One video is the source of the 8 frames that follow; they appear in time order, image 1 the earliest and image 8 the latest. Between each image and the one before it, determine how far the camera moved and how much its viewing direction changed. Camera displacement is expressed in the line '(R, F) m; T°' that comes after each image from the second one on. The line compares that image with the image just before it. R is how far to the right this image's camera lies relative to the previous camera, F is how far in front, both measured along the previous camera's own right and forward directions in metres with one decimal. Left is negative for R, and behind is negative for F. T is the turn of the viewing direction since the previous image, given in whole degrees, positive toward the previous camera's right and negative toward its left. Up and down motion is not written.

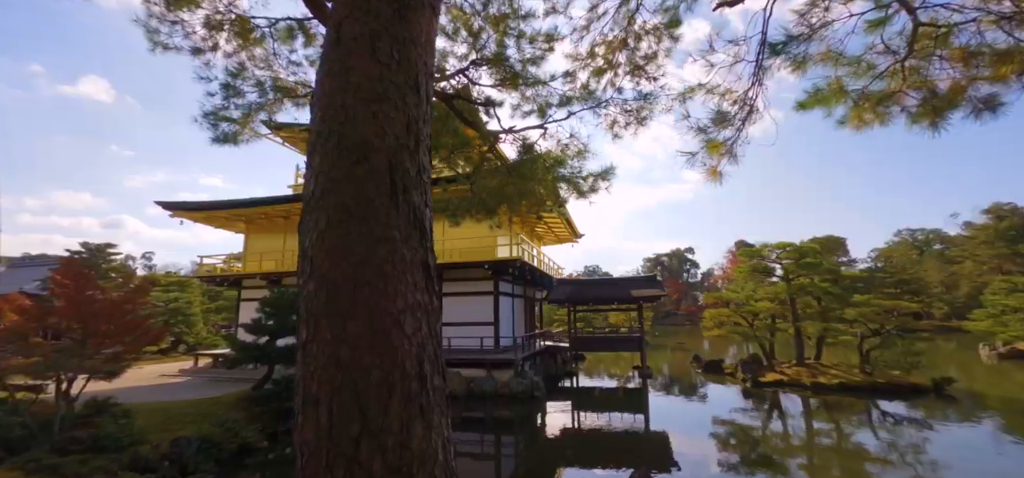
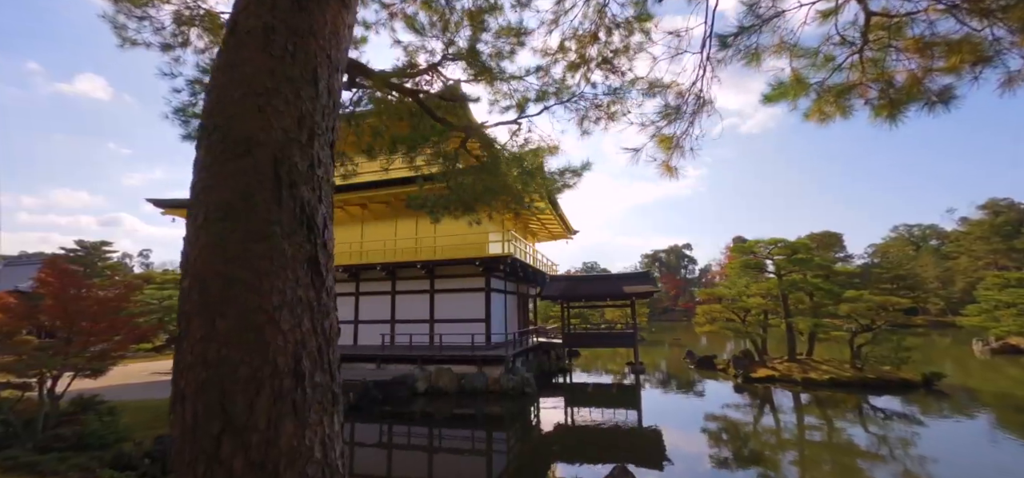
(+0.2, 0.0) m; 0°
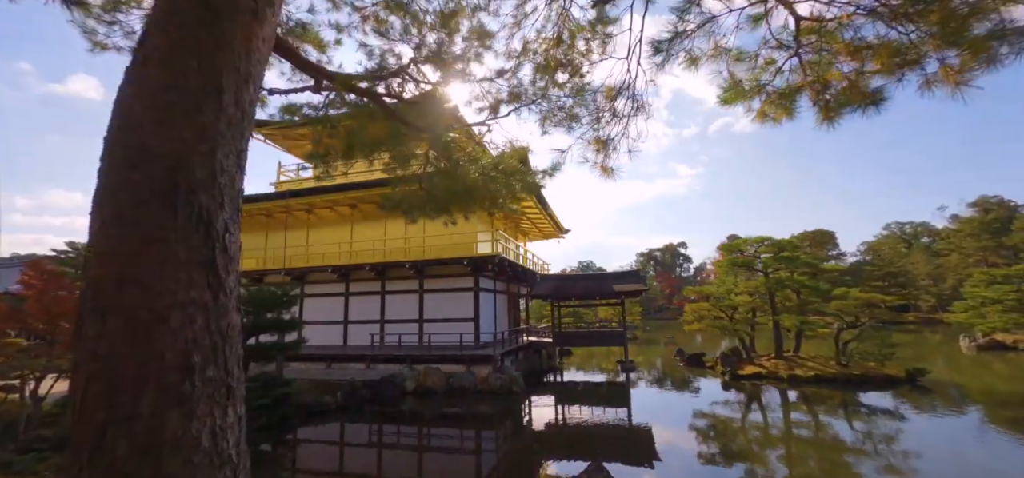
(+0.2, -0.1) m; 0°
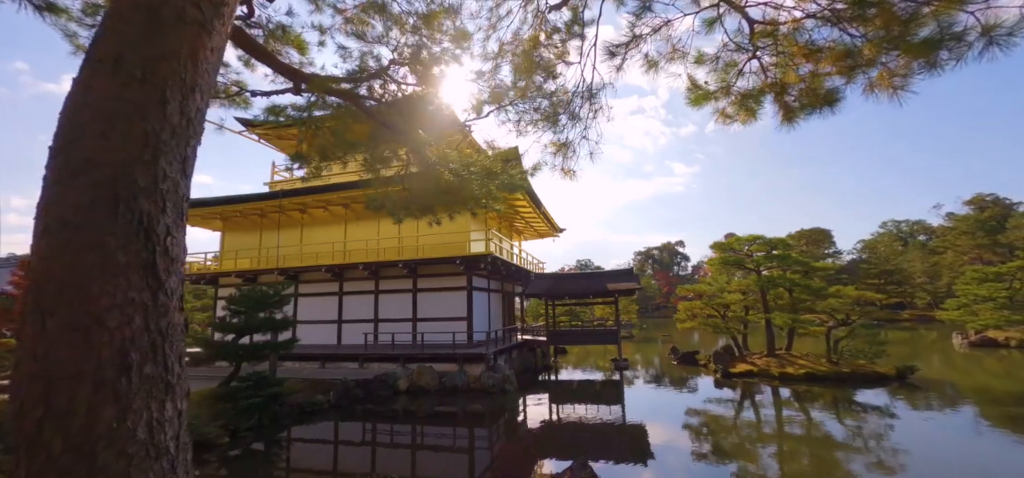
(+0.2, 0.0) m; 0°
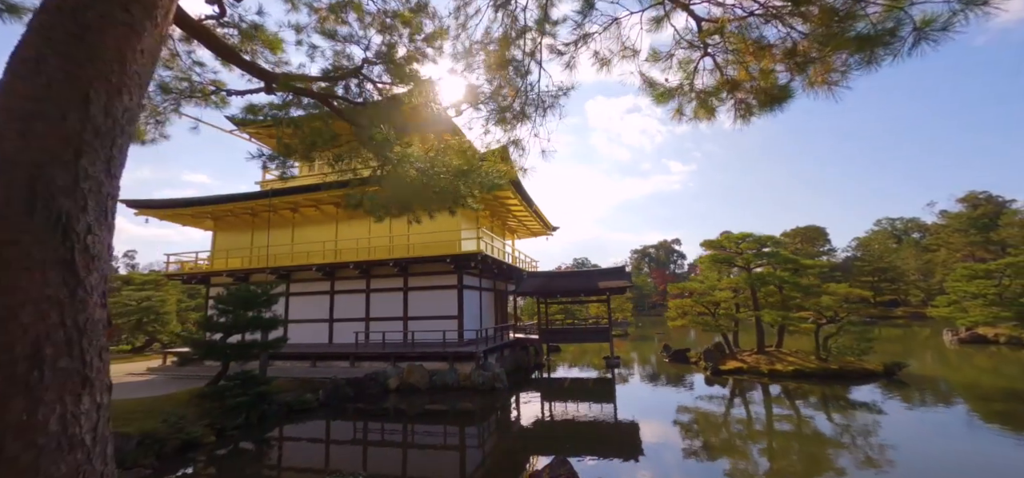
(+0.2, 0.0) m; 0°
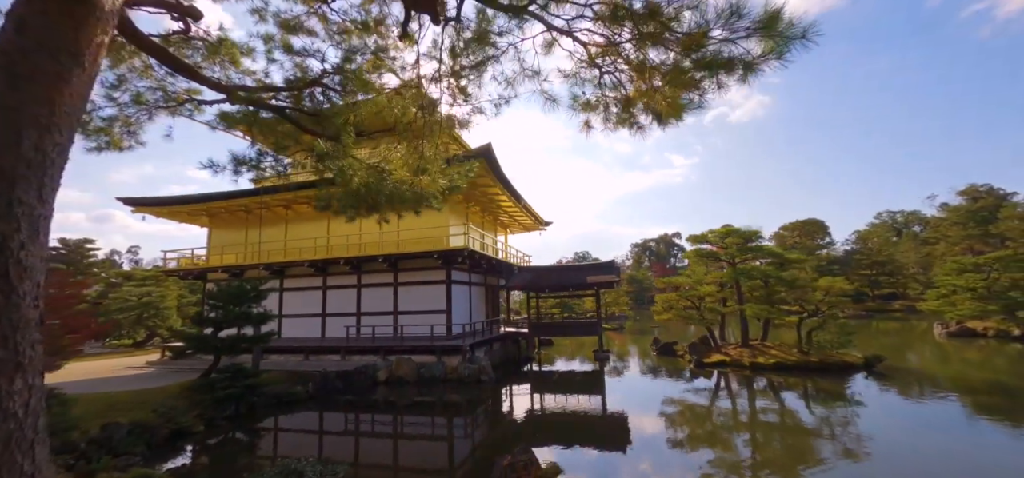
(+0.4, -0.2) m; 0°
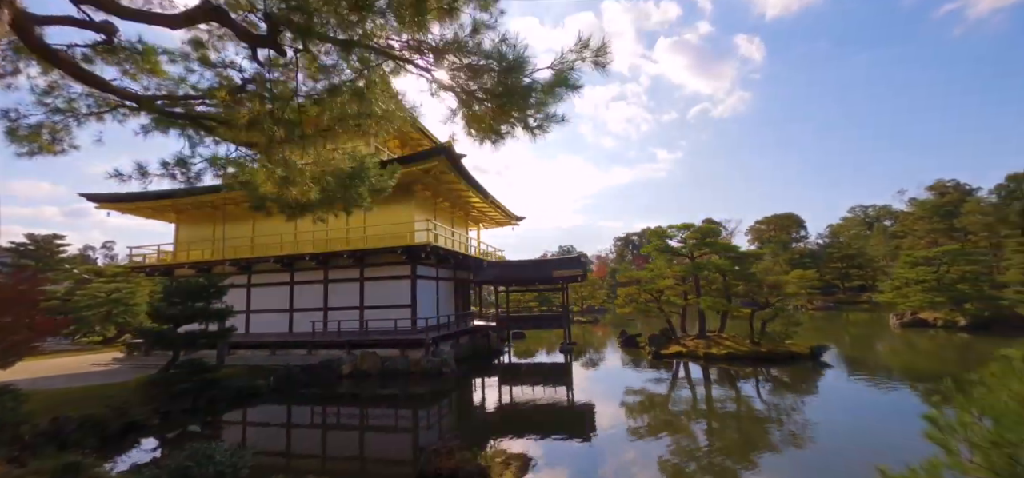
(+0.6, -0.3) m; +2°
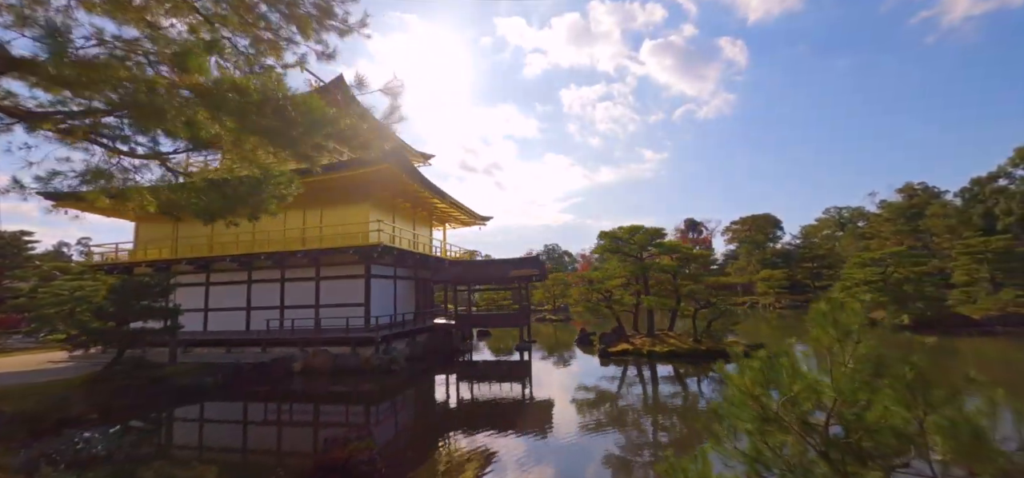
(+1.0, -0.4) m; +1°
